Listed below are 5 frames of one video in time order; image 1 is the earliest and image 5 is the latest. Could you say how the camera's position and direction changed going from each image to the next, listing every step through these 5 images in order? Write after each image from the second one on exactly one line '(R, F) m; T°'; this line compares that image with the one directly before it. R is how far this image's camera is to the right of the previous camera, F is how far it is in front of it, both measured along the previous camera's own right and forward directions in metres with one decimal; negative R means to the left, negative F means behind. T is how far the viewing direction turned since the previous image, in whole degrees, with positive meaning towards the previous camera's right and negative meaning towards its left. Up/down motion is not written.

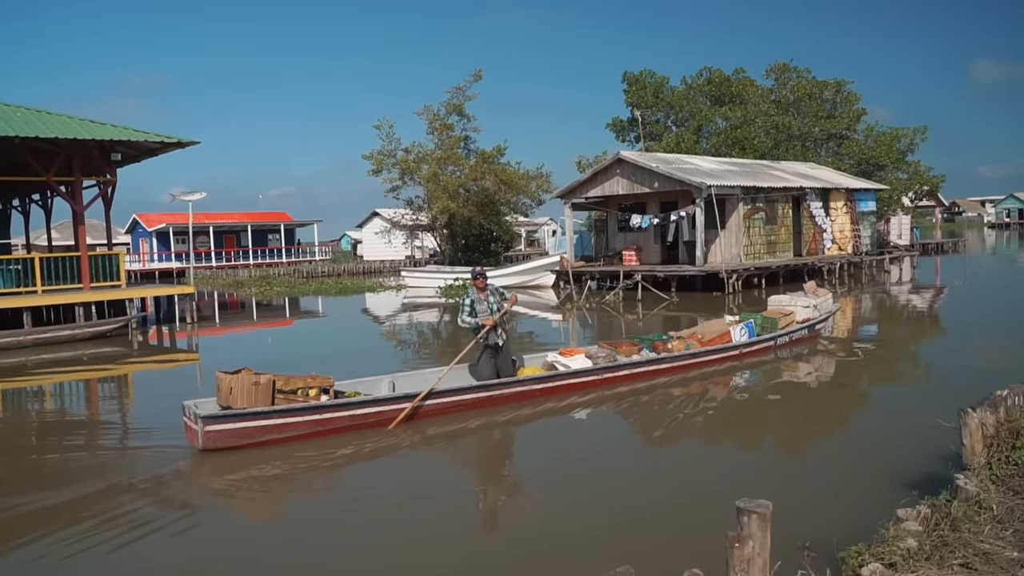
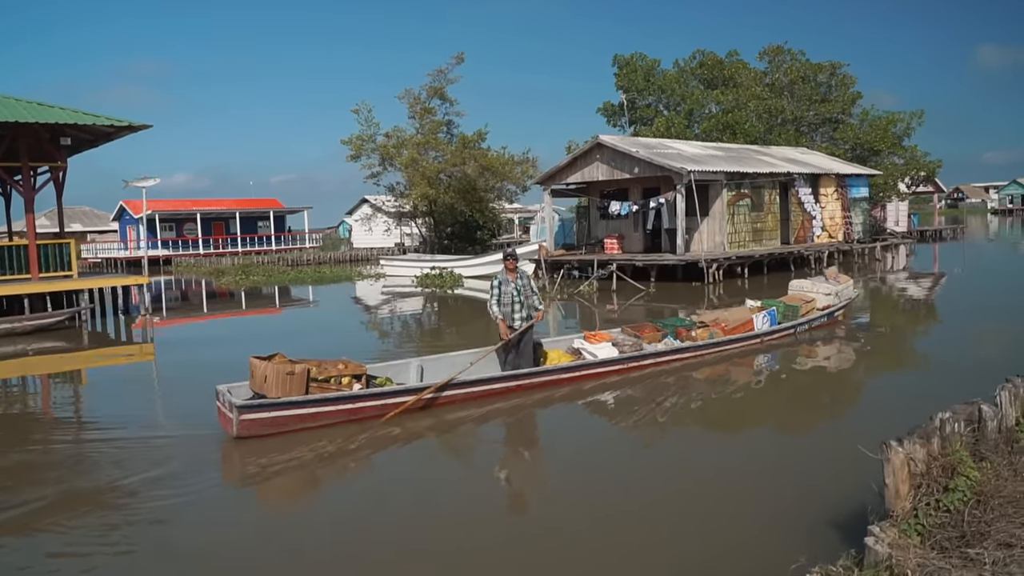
(+0.3, +0.3) m; 0°
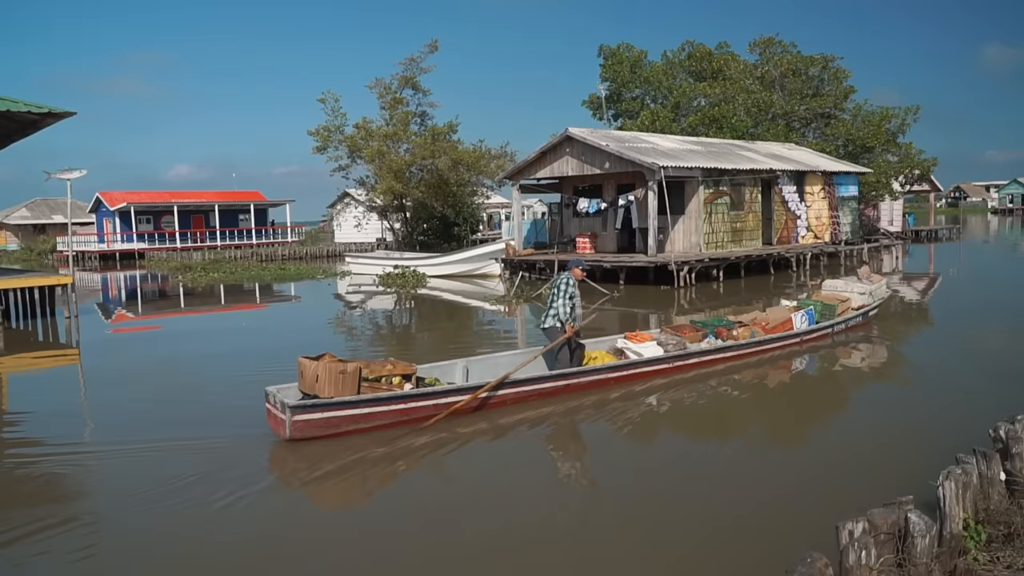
(+0.4, +0.6) m; 0°
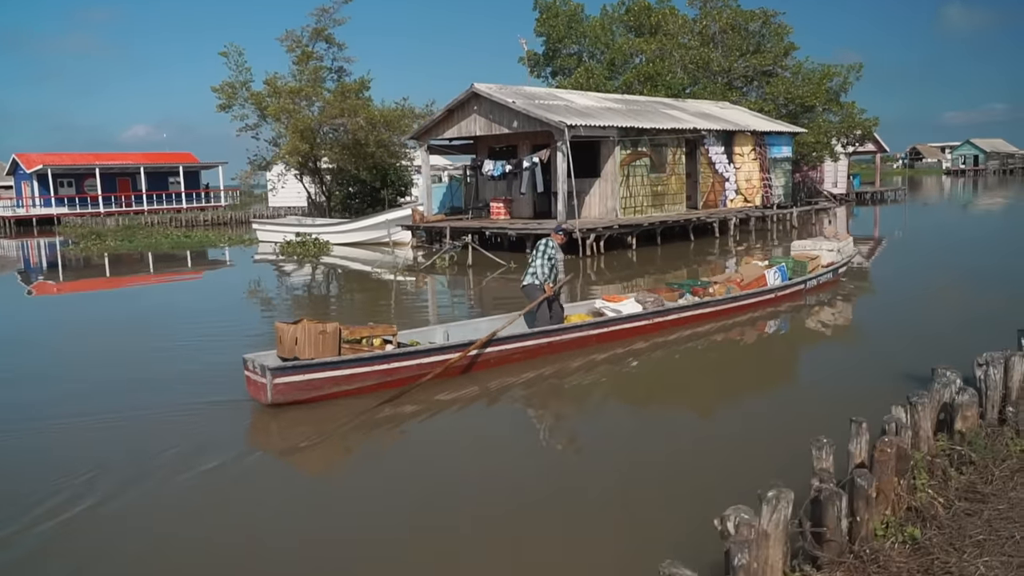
(+0.7, +0.6) m; +2°
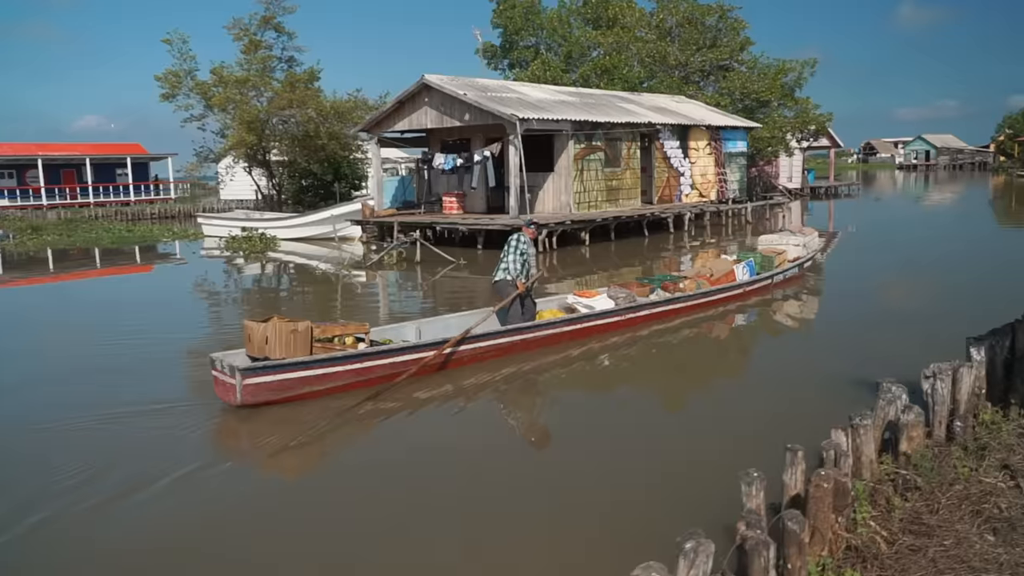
(+0.1, +0.2) m; +3°
